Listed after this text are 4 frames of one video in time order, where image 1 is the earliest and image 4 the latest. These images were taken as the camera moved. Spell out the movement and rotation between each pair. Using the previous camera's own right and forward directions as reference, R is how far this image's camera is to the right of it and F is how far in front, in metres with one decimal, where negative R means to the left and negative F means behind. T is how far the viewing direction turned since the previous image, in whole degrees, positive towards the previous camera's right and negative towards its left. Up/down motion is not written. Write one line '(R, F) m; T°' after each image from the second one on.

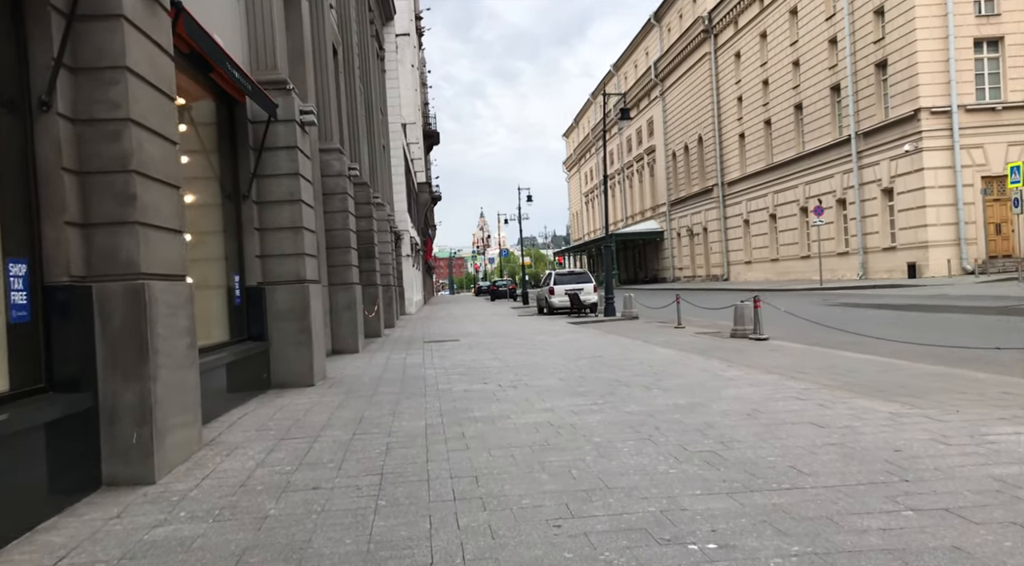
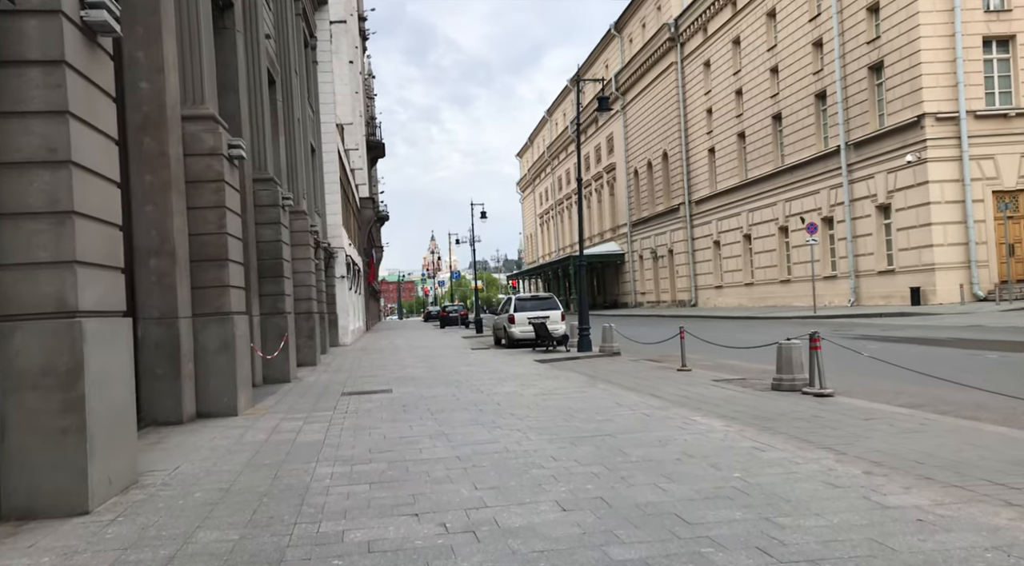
(0.0, +4.5) m; +4°
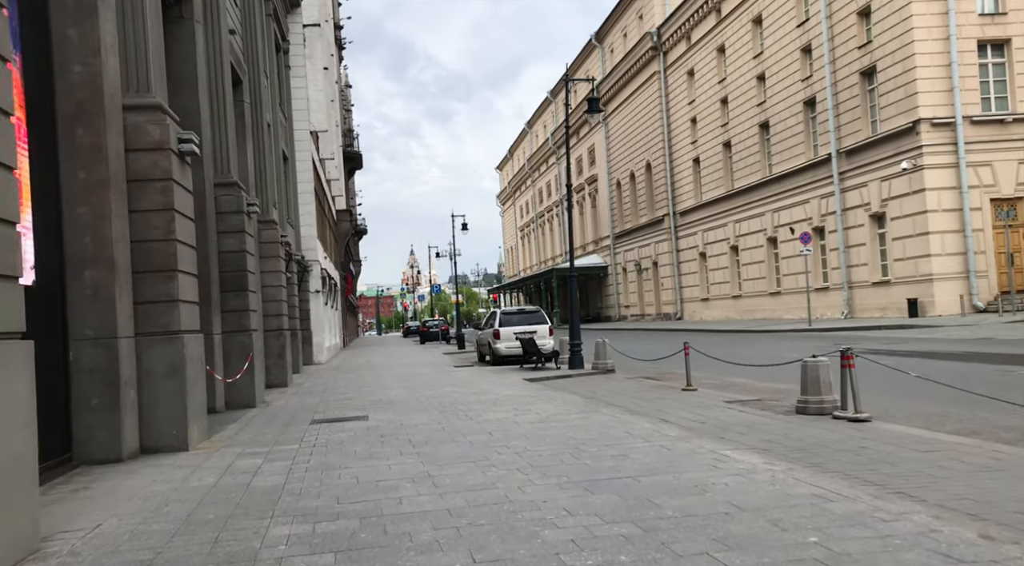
(-0.2, +1.3) m; +2°
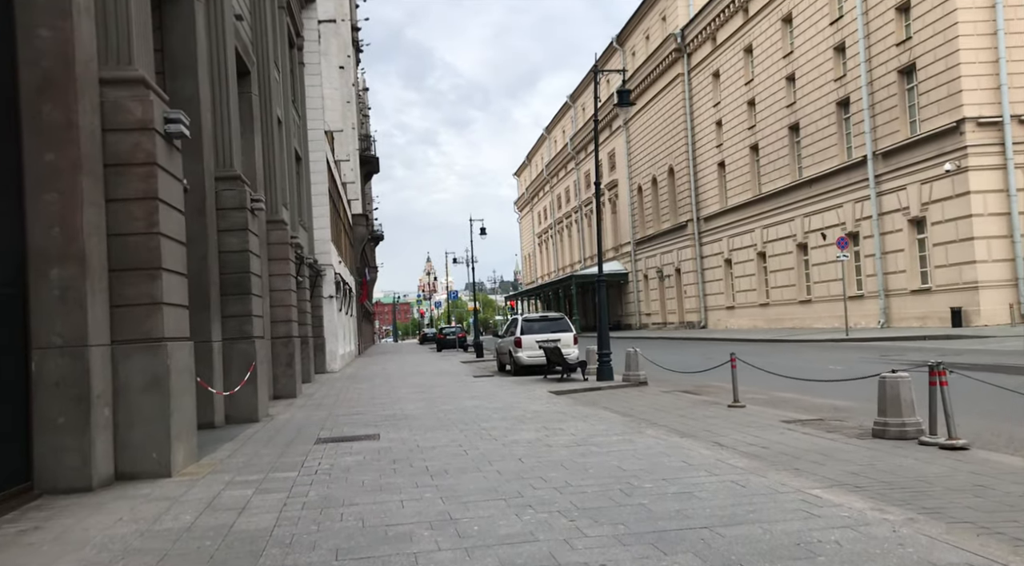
(-0.2, +1.2) m; -1°
